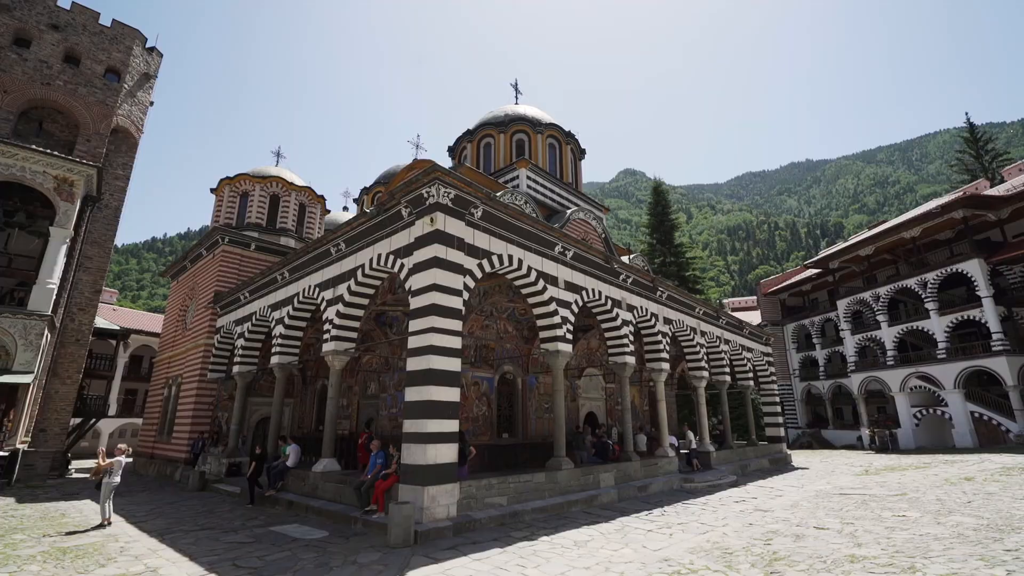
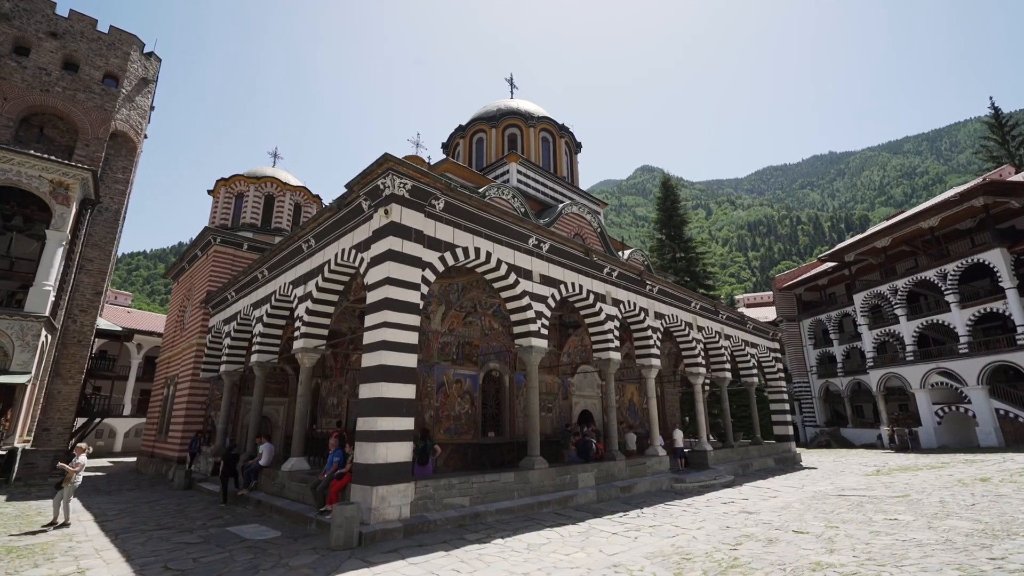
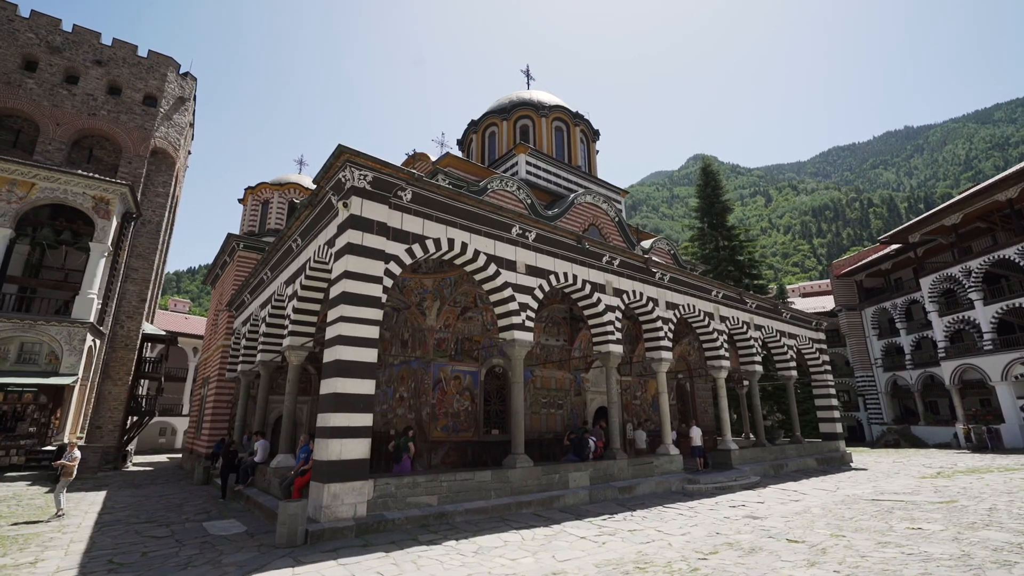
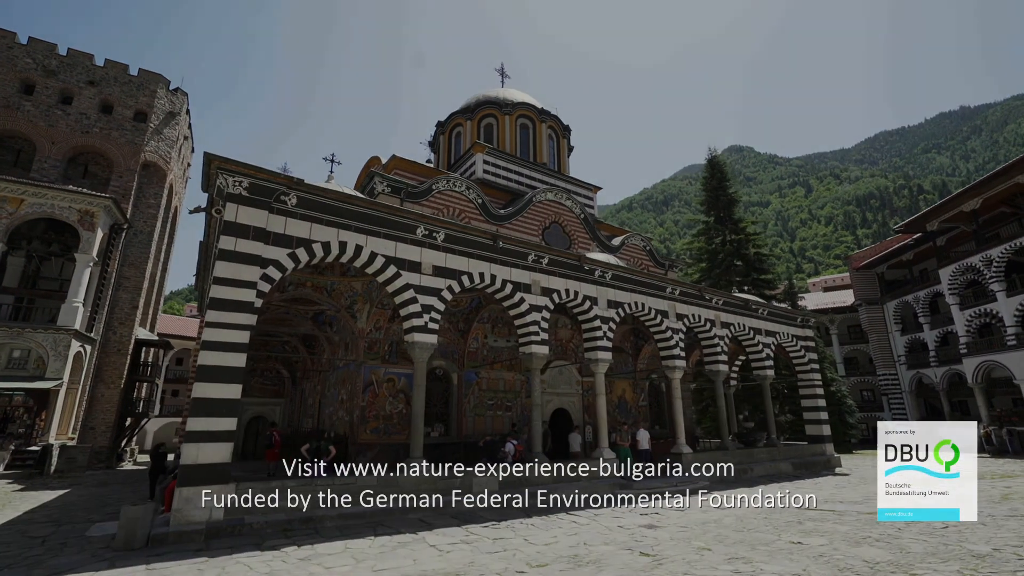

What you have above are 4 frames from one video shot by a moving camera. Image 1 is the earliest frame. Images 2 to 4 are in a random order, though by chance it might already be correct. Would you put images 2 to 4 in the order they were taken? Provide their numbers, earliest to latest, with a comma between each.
2, 3, 4
